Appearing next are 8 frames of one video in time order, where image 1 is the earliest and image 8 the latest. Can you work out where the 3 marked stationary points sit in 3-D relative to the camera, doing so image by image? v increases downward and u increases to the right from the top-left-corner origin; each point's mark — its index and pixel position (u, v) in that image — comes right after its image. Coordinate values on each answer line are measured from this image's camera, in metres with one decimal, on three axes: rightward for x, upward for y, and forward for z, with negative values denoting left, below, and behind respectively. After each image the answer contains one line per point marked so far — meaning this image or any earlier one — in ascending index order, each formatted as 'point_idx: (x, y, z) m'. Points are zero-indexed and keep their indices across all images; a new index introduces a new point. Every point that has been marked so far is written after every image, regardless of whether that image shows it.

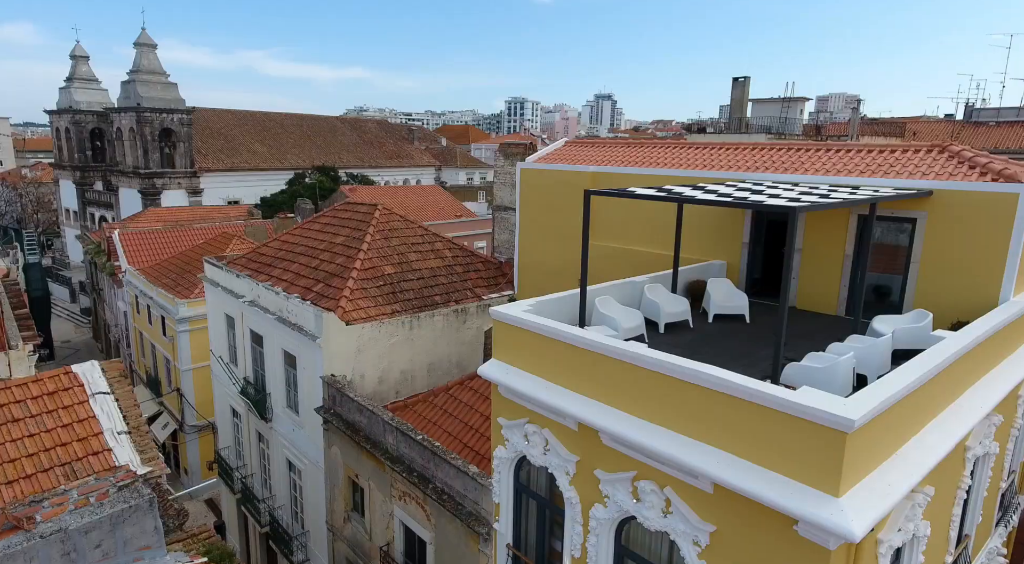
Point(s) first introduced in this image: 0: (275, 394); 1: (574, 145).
0: (-5.4, -2.5, +15.3) m
1: (+1.5, +3.2, +15.6) m
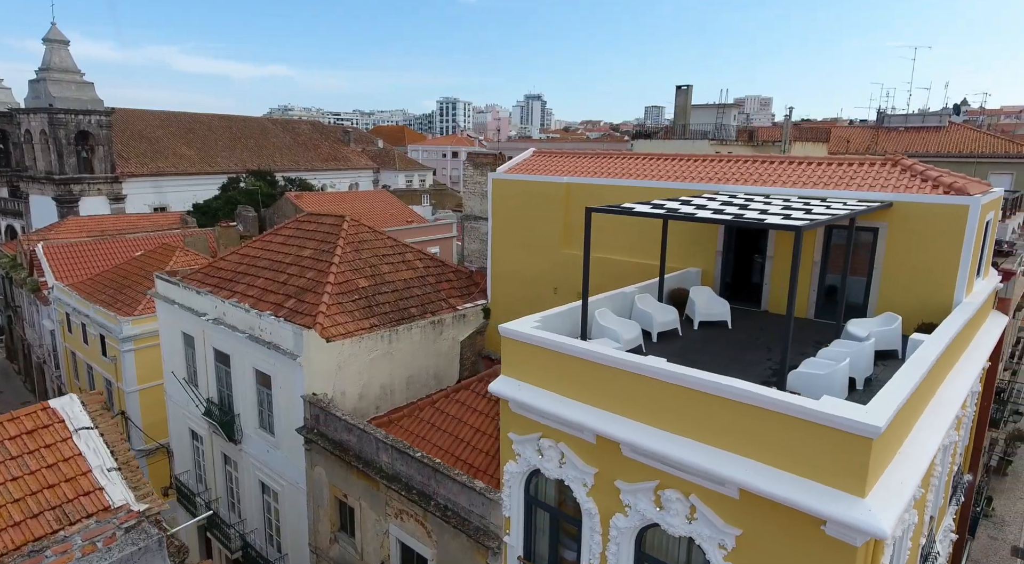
0: (-5.9, -2.9, +14.9) m
1: (+0.7, +3.0, +15.9) m
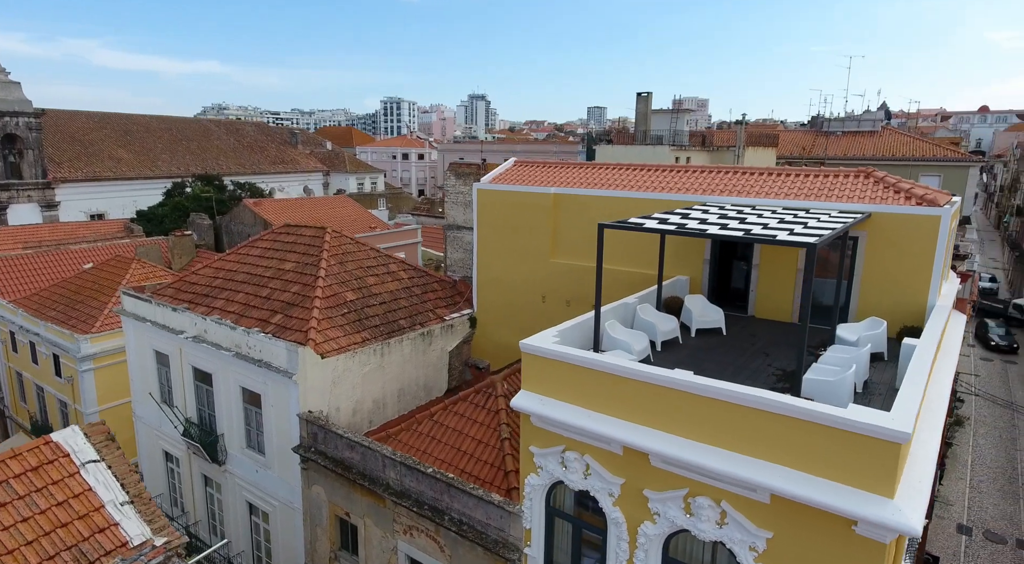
0: (-6.1, -3.3, +14.5) m
1: (+0.3, +2.8, +16.1) m
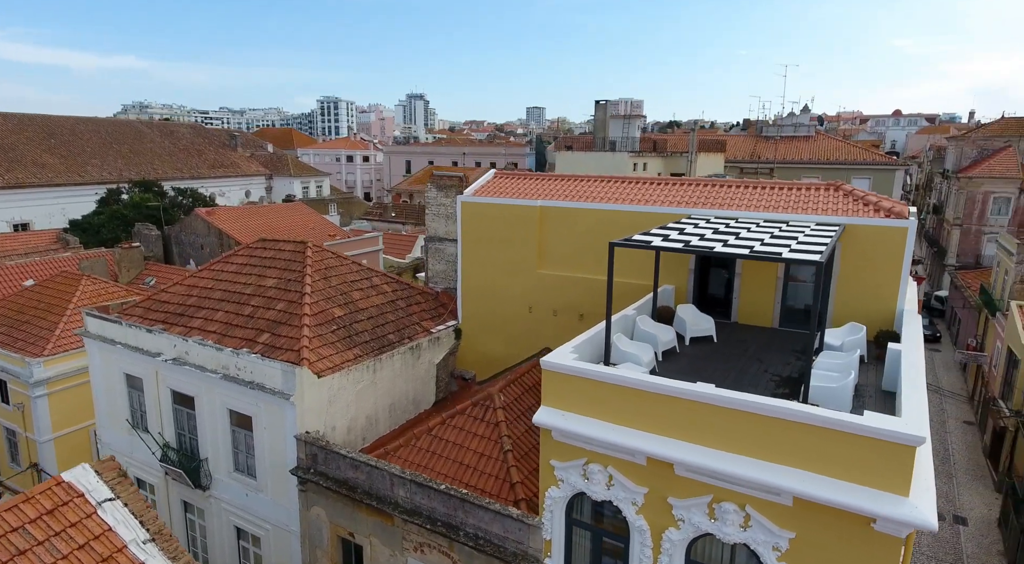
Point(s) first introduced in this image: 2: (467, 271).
0: (-6.2, -3.7, +14.1) m
1: (-0.2, +2.5, +16.3) m
2: (-1.0, +0.2, +15.7) m
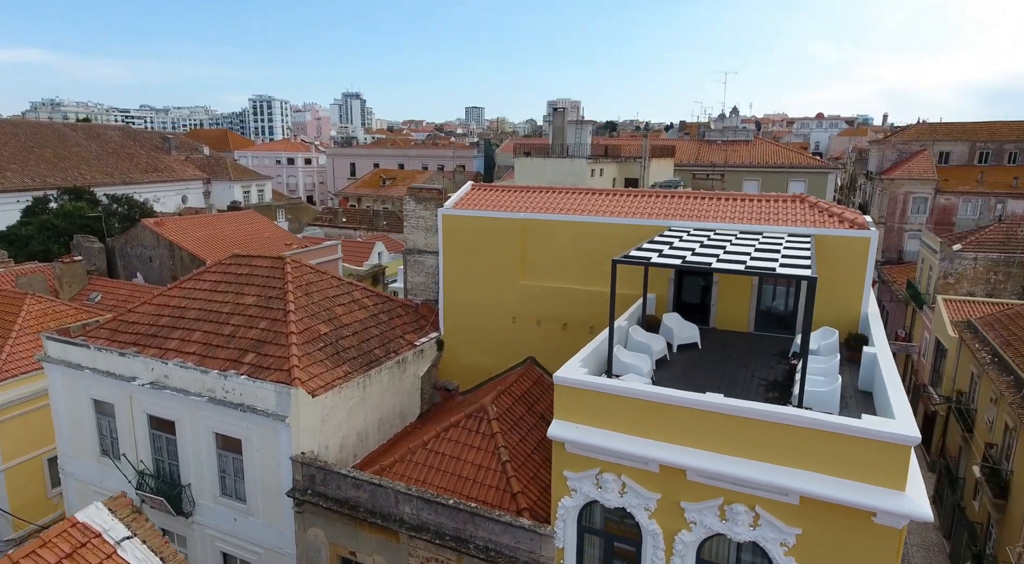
0: (-6.3, -4.1, +13.7) m
1: (-0.7, +2.3, +16.5) m
2: (-1.5, 0.0, +15.8) m
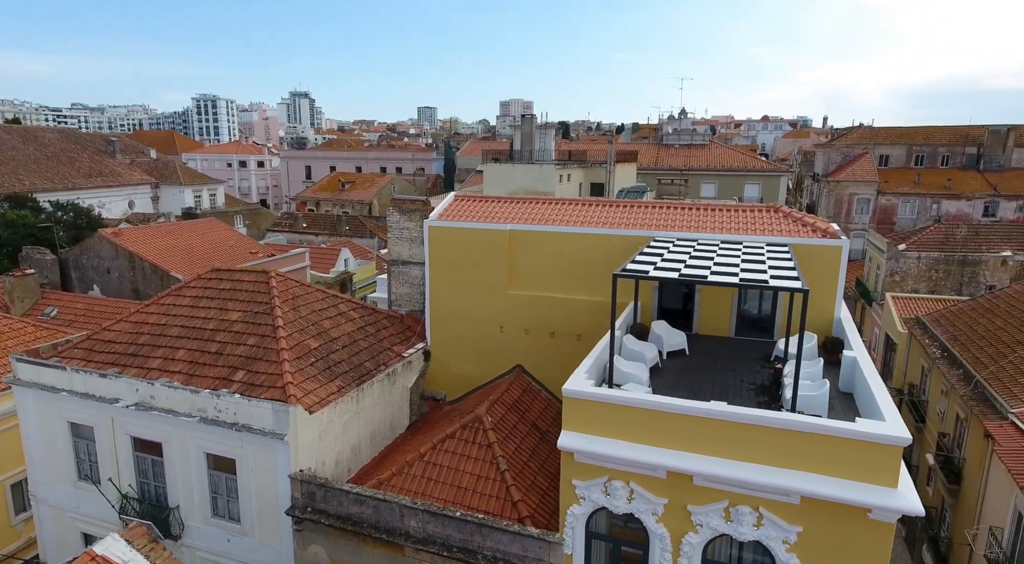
0: (-6.4, -4.4, +13.4) m
1: (-1.2, +2.1, +16.6) m
2: (-1.8, -0.3, +15.9) m
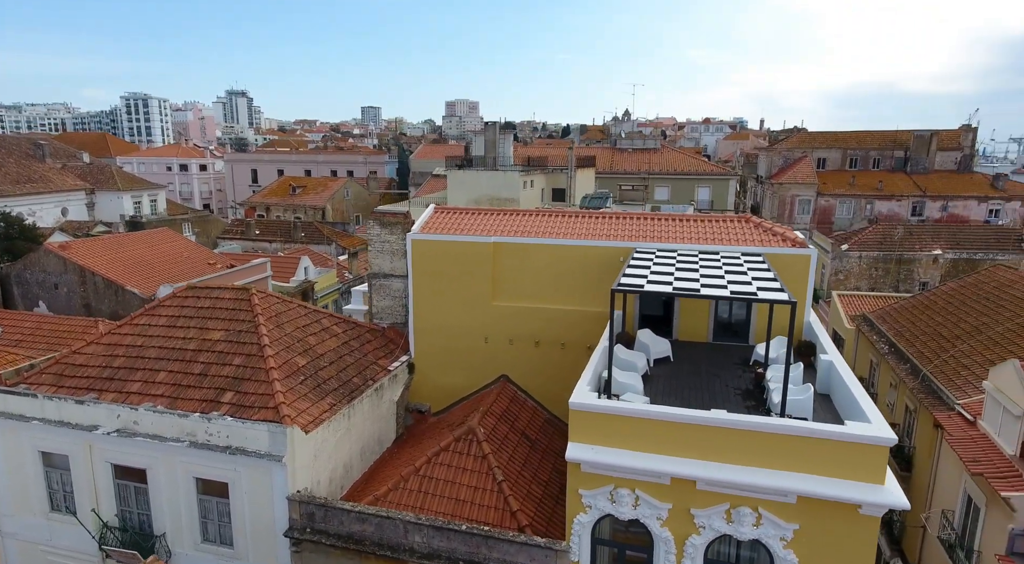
0: (-6.5, -4.8, +13.0) m
1: (-1.7, +1.8, +16.7) m
2: (-2.2, -0.6, +15.9) m
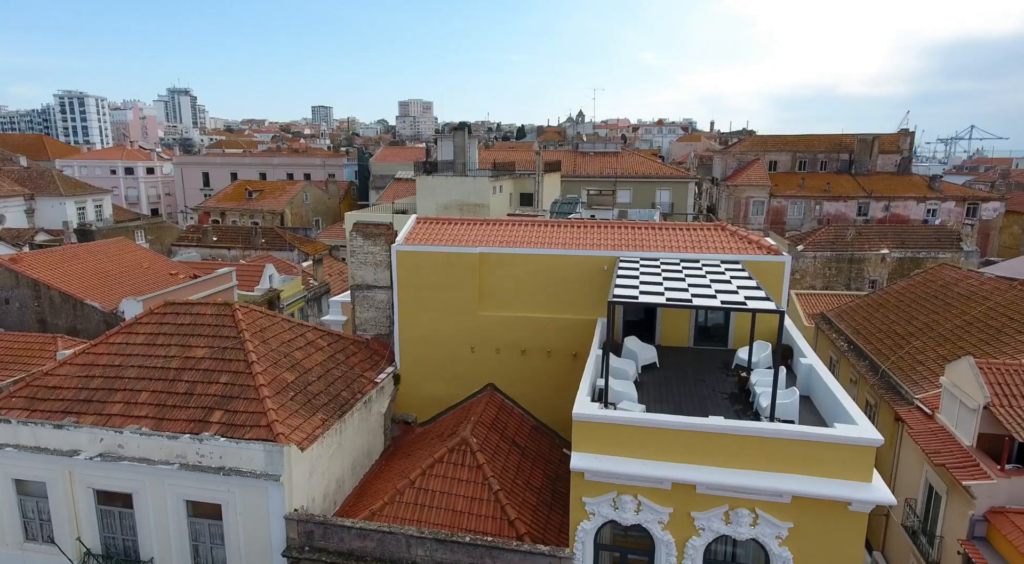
0: (-6.5, -5.1, +12.6) m
1: (-2.1, +1.6, +16.6) m
2: (-2.6, -0.8, +15.9) m
